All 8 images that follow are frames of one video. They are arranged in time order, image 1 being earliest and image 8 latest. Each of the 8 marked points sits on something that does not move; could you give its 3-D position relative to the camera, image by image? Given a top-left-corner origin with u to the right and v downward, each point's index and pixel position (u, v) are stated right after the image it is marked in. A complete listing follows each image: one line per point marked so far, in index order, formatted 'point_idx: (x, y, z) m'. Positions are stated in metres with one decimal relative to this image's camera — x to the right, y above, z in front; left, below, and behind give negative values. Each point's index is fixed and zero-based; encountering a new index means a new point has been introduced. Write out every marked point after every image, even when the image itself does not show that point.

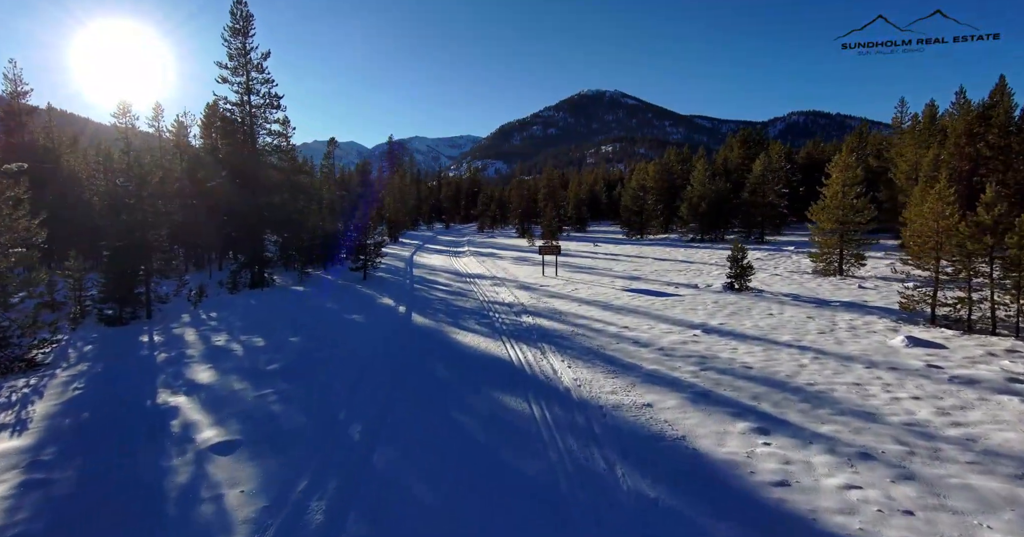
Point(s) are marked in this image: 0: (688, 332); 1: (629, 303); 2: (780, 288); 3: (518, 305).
0: (+4.5, -1.7, +12.1) m
1: (+4.0, -1.3, +15.9) m
2: (+10.0, -0.8, +17.5) m
3: (+0.3, -1.3, +16.2) m
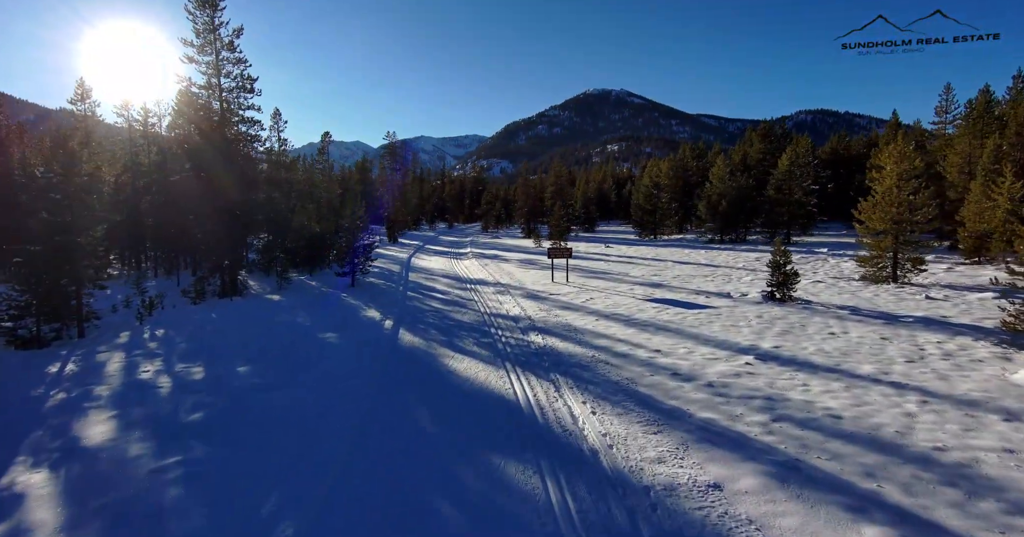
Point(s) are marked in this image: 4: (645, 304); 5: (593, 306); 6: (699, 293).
0: (+4.7, -1.9, +9.7) m
1: (+4.1, -1.5, +13.5) m
2: (+10.2, -1.0, +15.0) m
3: (+0.5, -1.6, +13.8) m
4: (+4.3, -1.2, +15.4) m
5: (+2.6, -1.3, +15.3) m
6: (+6.8, -0.9, +17.0) m
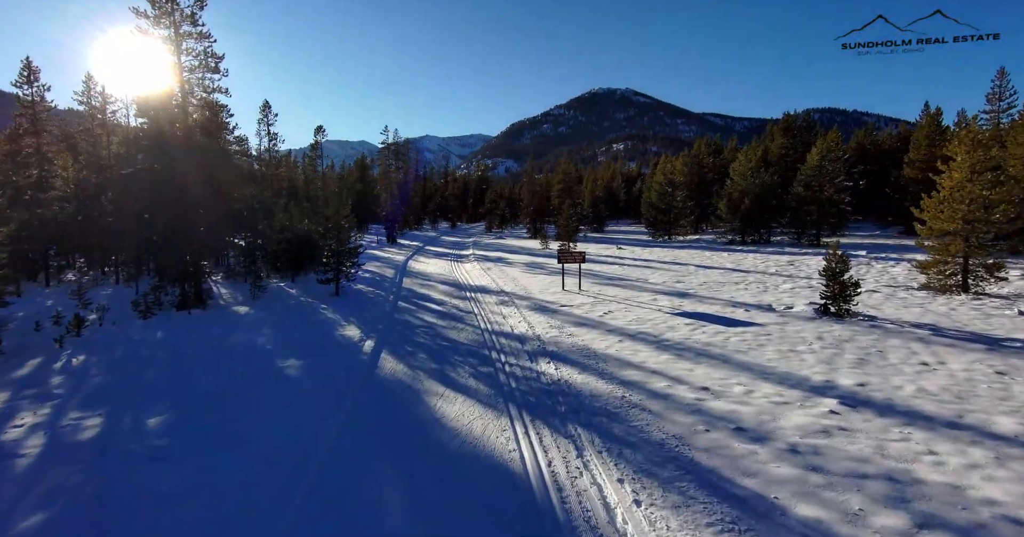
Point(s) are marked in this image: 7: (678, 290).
0: (+4.7, -2.1, +7.3) m
1: (+4.3, -1.7, +11.1) m
2: (+10.3, -1.2, +12.5) m
3: (+0.6, -1.8, +11.5) m
4: (+4.5, -1.5, +13.0) m
5: (+2.8, -1.5, +12.9) m
6: (+7.0, -1.2, +14.6) m
7: (+6.3, -0.8, +17.8) m
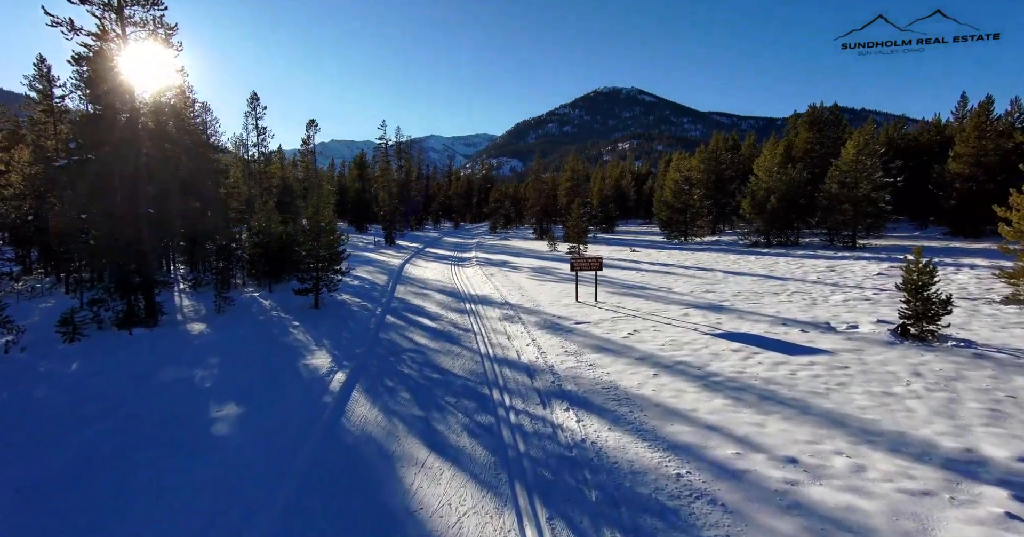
0: (+4.8, -2.4, +4.8) m
1: (+4.4, -2.0, +8.7) m
2: (+10.5, -1.5, +10.0) m
3: (+0.7, -2.1, +9.1) m
4: (+4.6, -1.7, +10.6) m
5: (+2.9, -1.8, +10.5) m
6: (+7.1, -1.4, +12.1) m
7: (+6.5, -1.1, +15.3) m
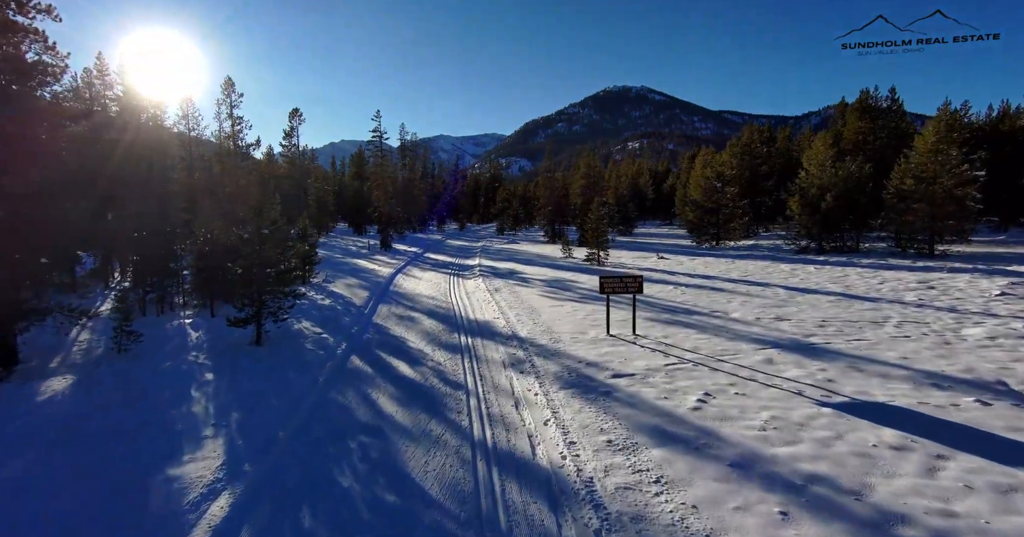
0: (+4.9, -2.9, +0.7) m
1: (+4.5, -2.5, +4.6) m
2: (+10.6, -2.0, +5.8) m
3: (+0.8, -2.6, +5.0) m
4: (+4.8, -2.3, +6.5) m
5: (+3.1, -2.4, +6.4) m
6: (+7.3, -2.0, +7.9) m
7: (+6.7, -1.6, +11.2) m
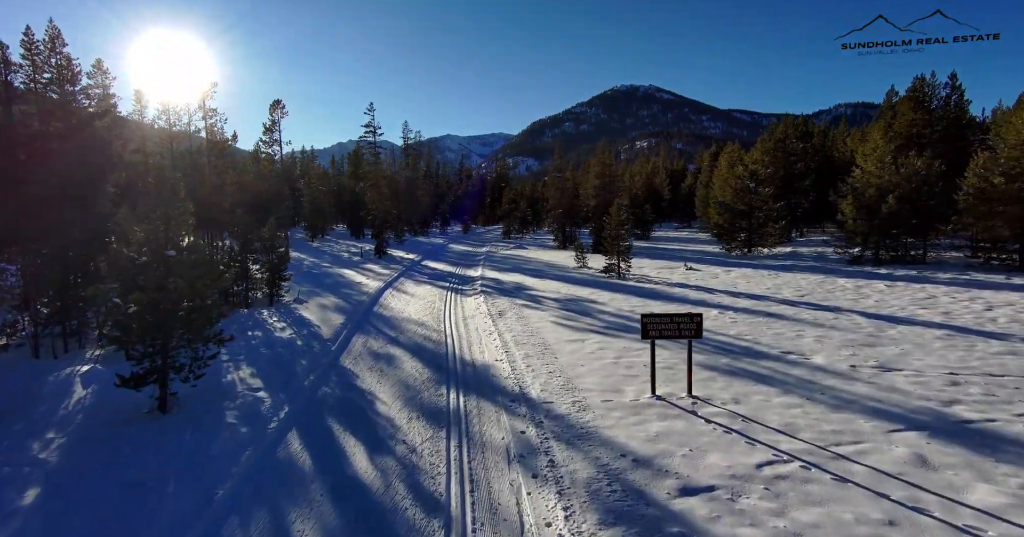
0: (+4.8, -3.6, -2.8) m
1: (+4.5, -3.1, +1.1) m
2: (+10.6, -2.7, +2.2) m
3: (+0.9, -3.2, +1.6) m
4: (+4.8, -2.9, +3.0) m
5: (+3.1, -3.0, +2.9) m
6: (+7.4, -2.6, +4.4) m
7: (+6.8, -2.3, +7.6) m
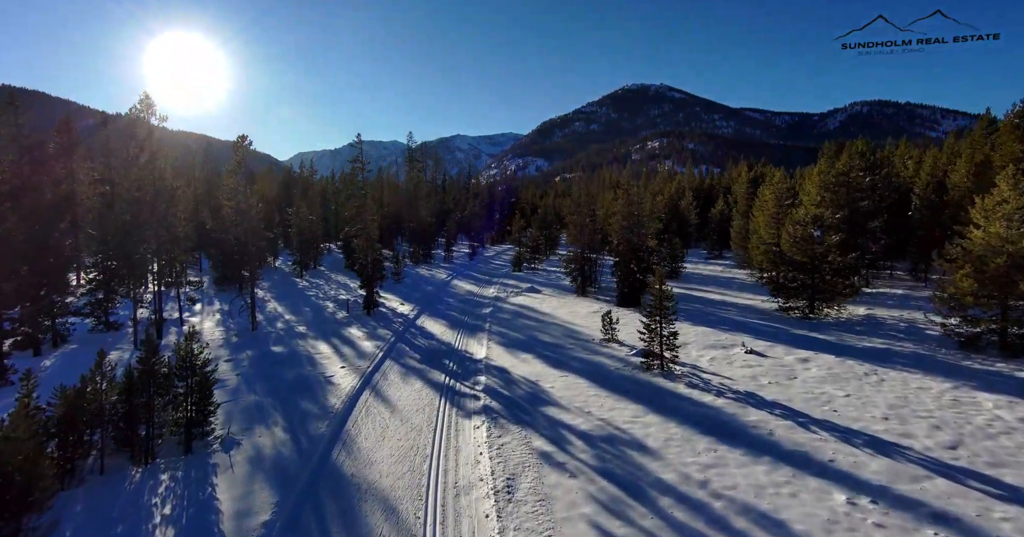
0: (+4.8, -6.9, -8.1) m
1: (+4.6, -6.5, -4.2) m
2: (+10.7, -6.0, -3.2) m
3: (+0.9, -6.6, -3.6) m
4: (+4.9, -6.3, -2.3) m
5: (+3.2, -6.4, -2.3) m
6: (+7.5, -6.0, -0.9) m
7: (+7.0, -5.6, +2.3) m
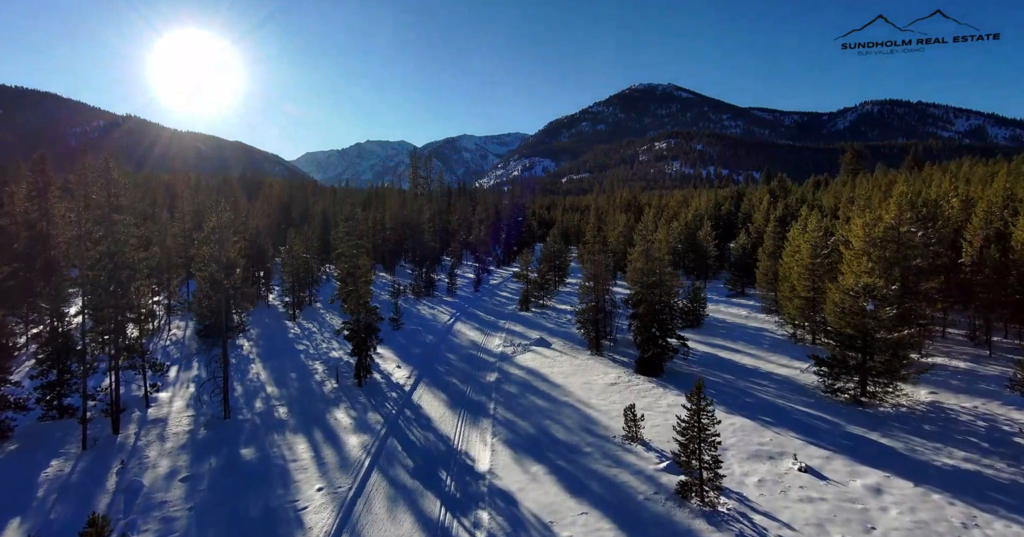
0: (+4.7, -10.4, -11.3) m
1: (+4.5, -10.0, -7.4) m
2: (+10.7, -9.6, -6.5) m
3: (+0.9, -10.1, -6.7) m
4: (+4.9, -9.8, -5.5) m
5: (+3.2, -9.9, -5.5) m
6: (+7.5, -9.5, -4.2) m
7: (+7.0, -9.2, -0.9) m
